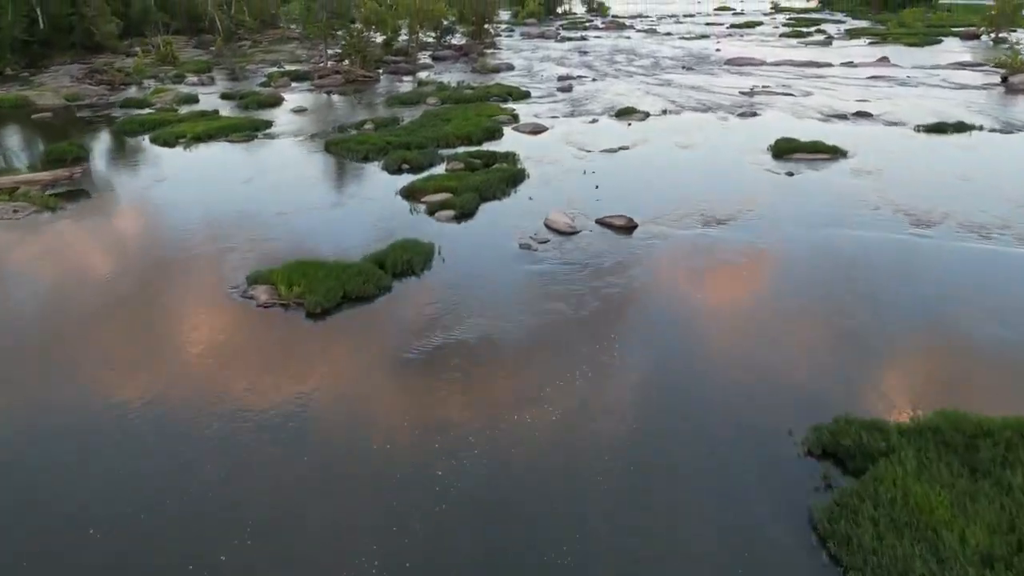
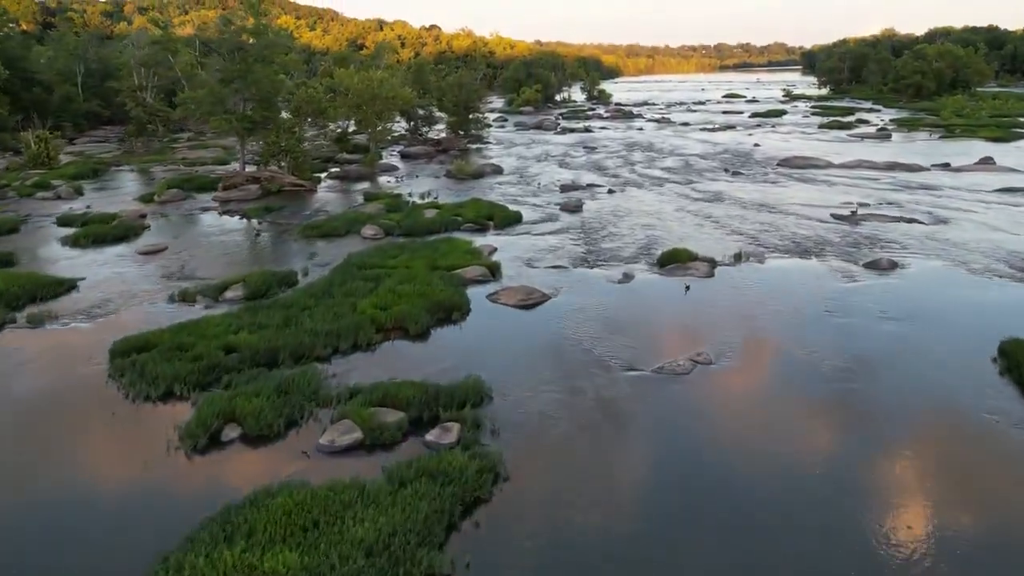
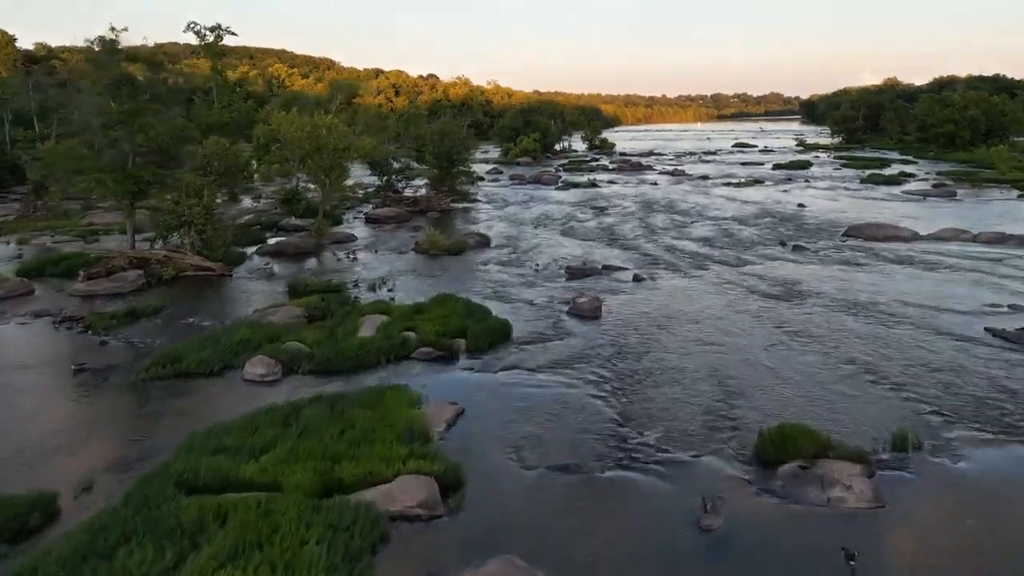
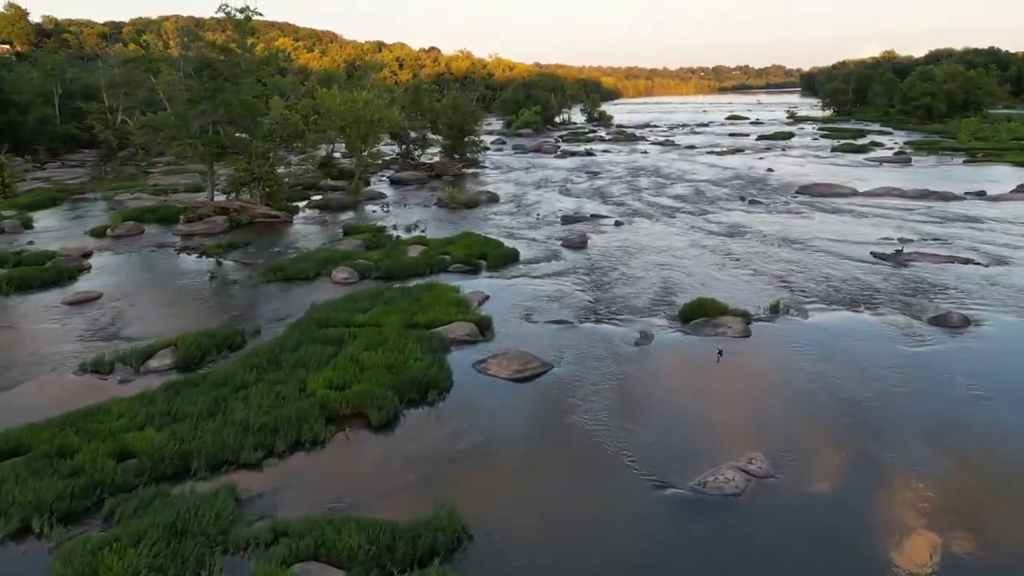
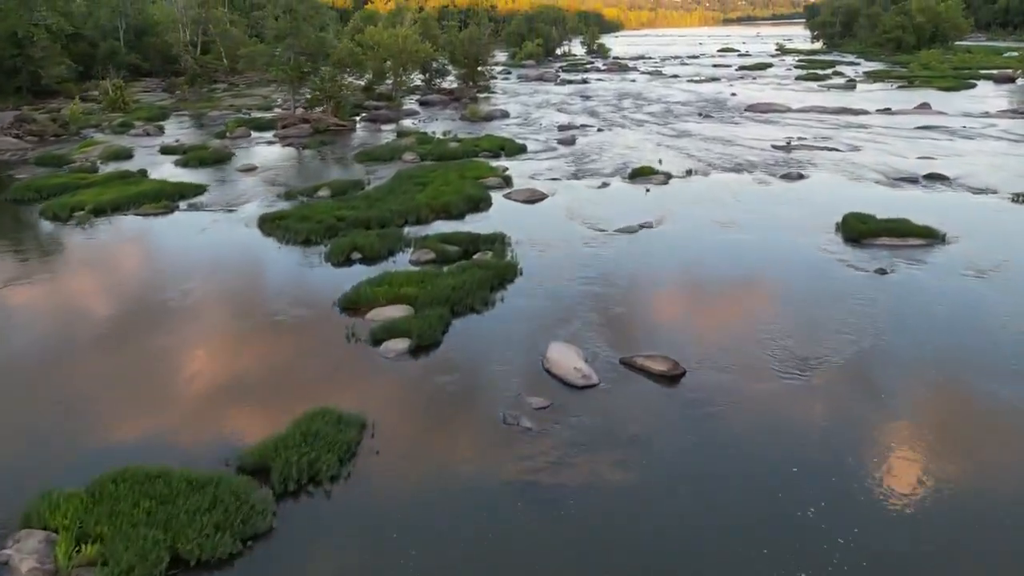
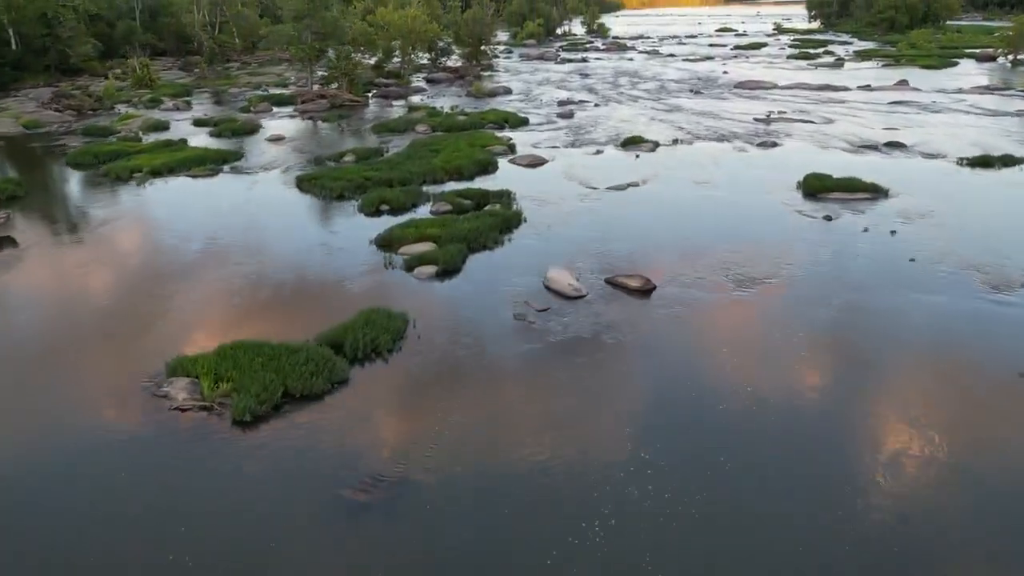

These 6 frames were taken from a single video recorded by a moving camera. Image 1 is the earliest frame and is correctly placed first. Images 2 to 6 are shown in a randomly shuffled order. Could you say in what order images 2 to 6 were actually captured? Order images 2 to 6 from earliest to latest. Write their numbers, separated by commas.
6, 5, 2, 4, 3
